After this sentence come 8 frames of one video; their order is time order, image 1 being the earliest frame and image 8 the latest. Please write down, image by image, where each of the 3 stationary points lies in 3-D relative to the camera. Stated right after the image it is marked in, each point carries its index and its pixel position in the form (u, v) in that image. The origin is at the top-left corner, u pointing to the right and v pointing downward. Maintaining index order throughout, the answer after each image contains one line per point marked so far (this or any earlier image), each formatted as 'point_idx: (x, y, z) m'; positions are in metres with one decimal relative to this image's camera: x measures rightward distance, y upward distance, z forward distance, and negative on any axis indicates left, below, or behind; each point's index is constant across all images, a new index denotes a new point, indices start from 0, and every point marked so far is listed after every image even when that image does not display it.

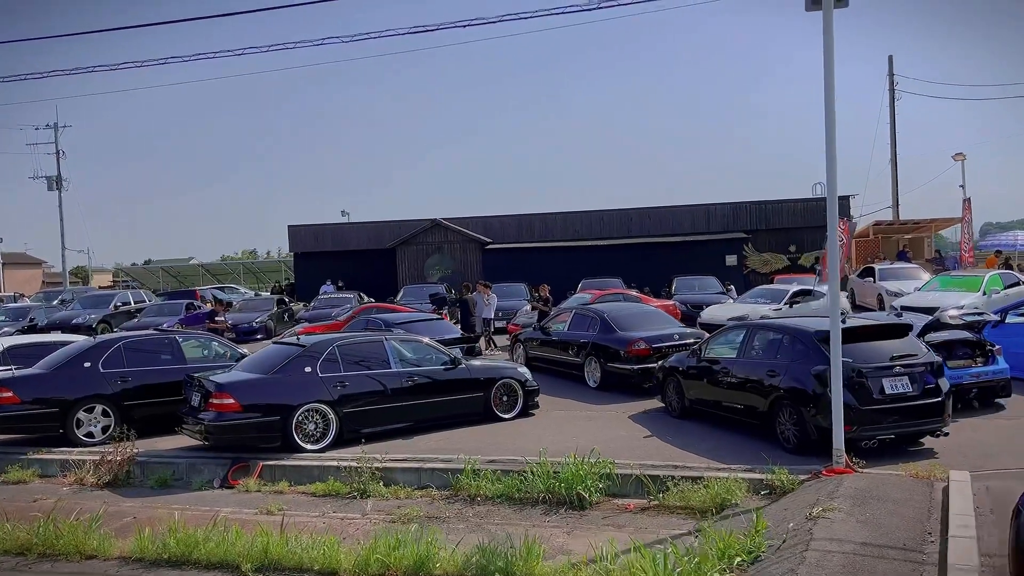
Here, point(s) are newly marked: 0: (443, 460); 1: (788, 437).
0: (-0.7, -1.9, +8.6) m
1: (+3.0, -1.6, +8.4) m
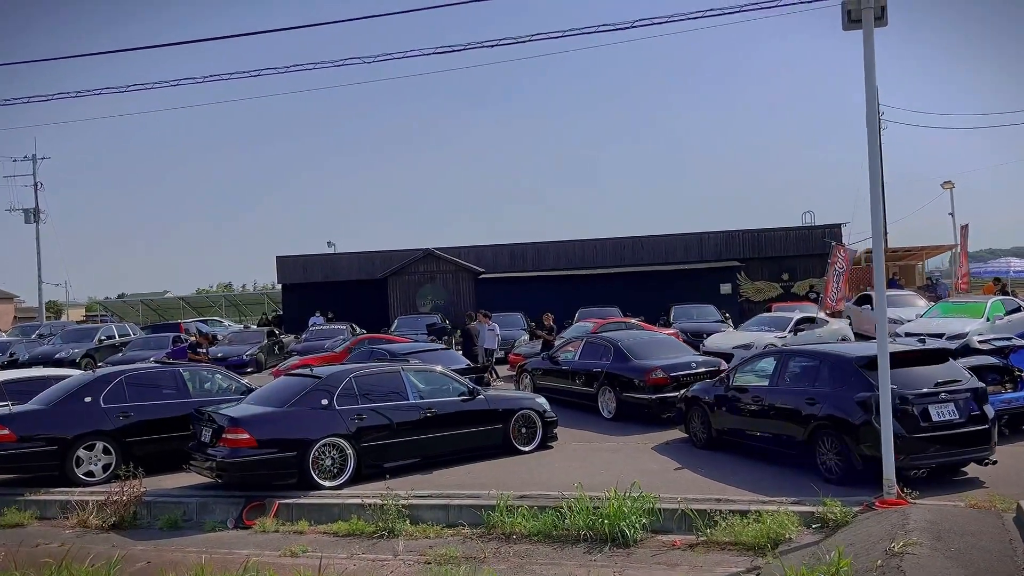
0: (-0.4, -2.2, +8.2) m
1: (+3.3, -1.9, +8.2) m
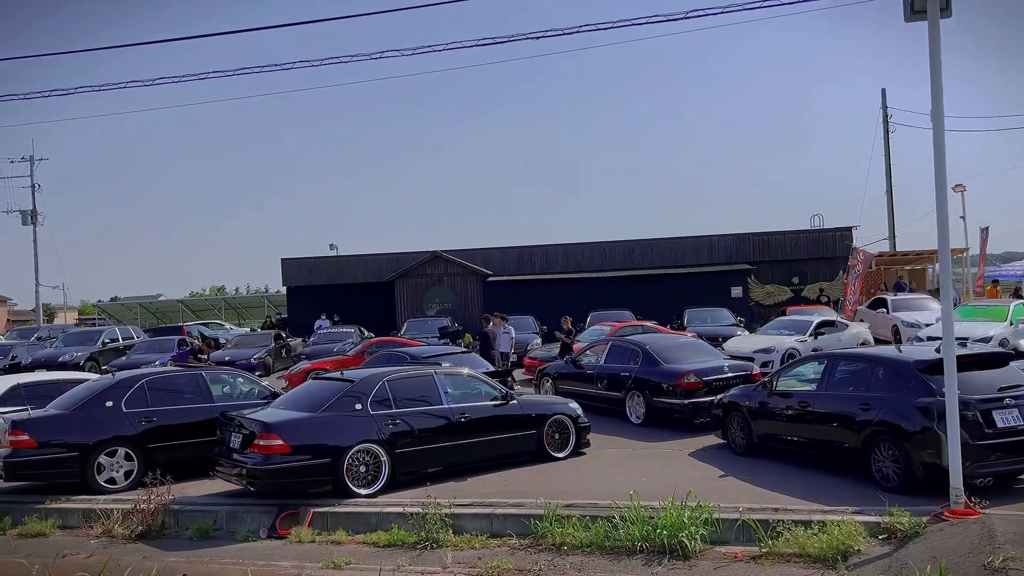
0: (0.0, -2.2, +7.9) m
1: (+3.8, -1.9, +7.9) m
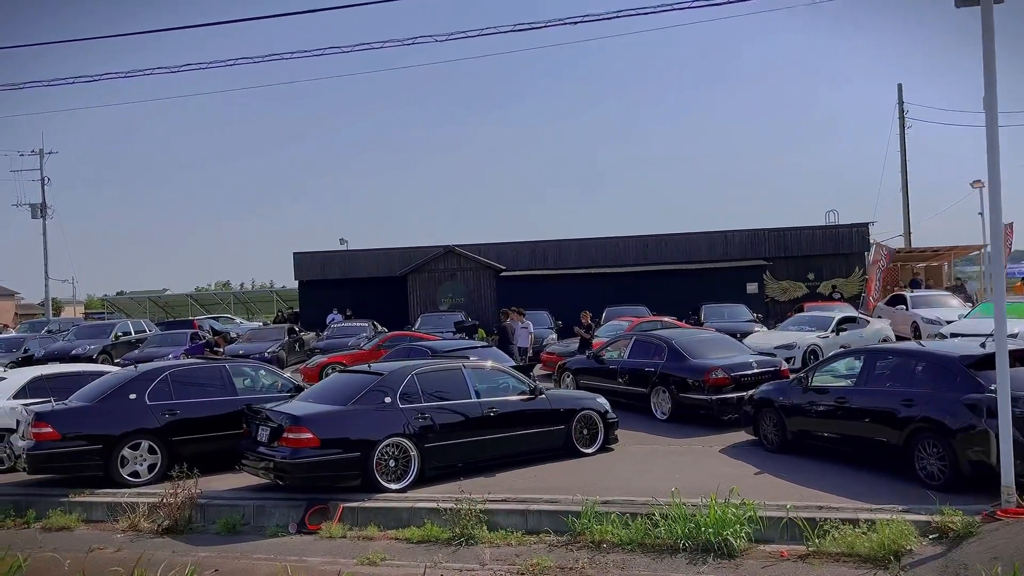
0: (+0.4, -2.1, +7.7) m
1: (+4.1, -1.8, +7.7) m
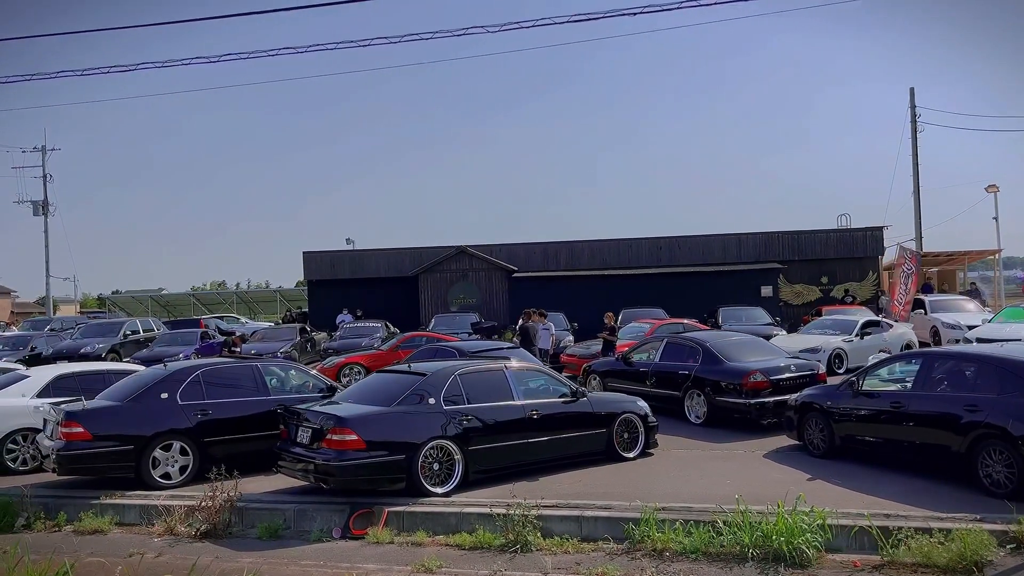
0: (+0.9, -2.1, +7.5) m
1: (+4.6, -1.8, +7.5) m
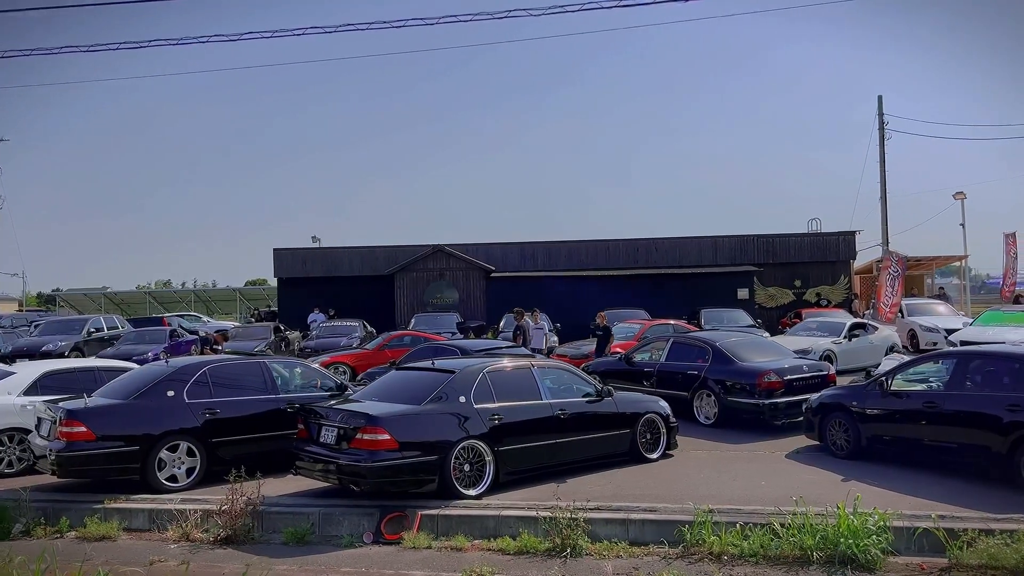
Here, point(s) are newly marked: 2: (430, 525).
0: (+1.3, -2.0, +7.3) m
1: (+5.0, -1.8, +7.4) m
2: (-0.8, -2.2, +7.4) m
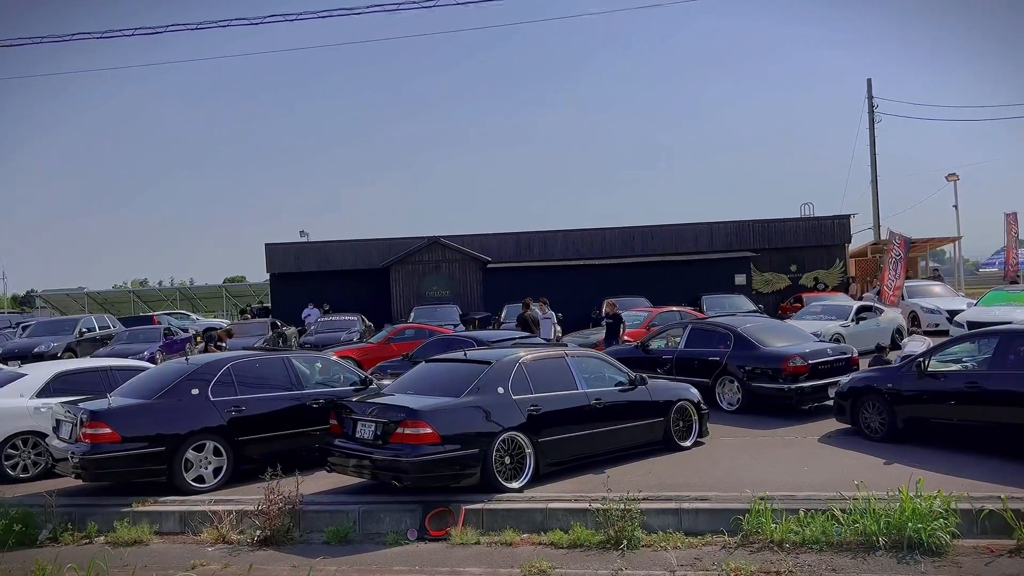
0: (+1.7, -1.9, +7.1) m
1: (+5.4, -1.6, +7.4) m
2: (-0.3, -2.1, +7.2) m
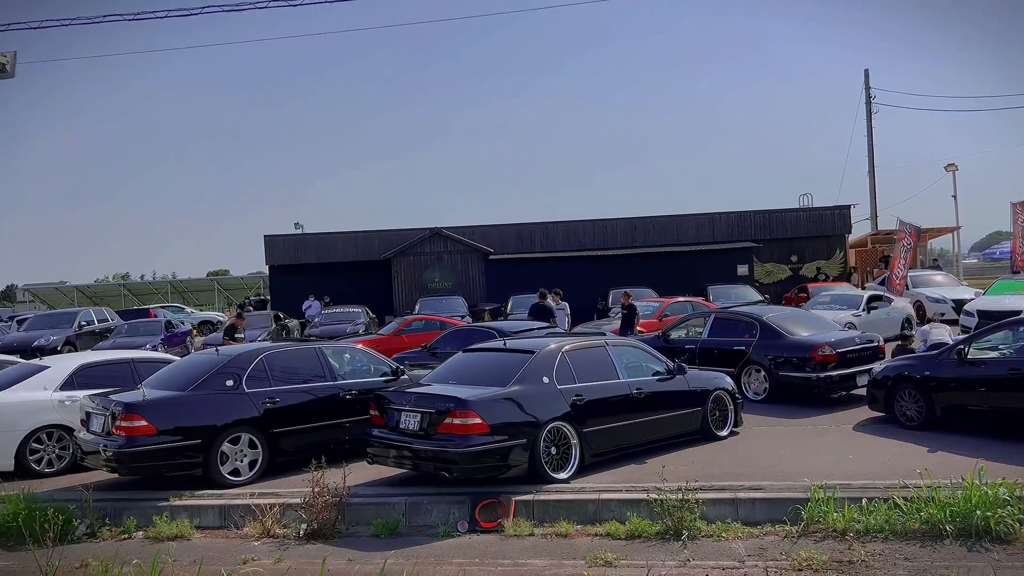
0: (+2.2, -1.8, +7.0) m
1: (+5.9, -1.5, +7.3) m
2: (+0.1, -2.0, +7.1) m
